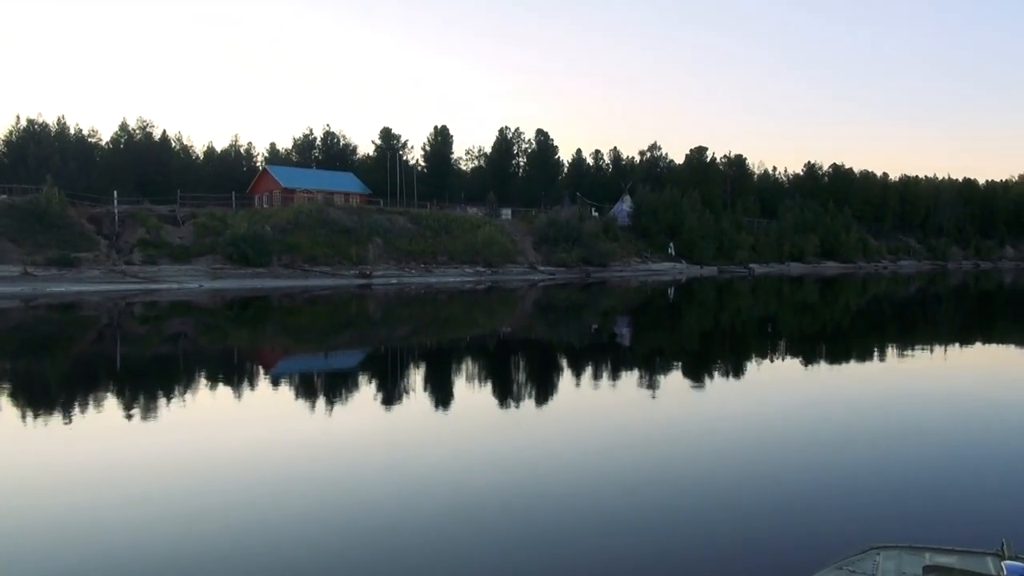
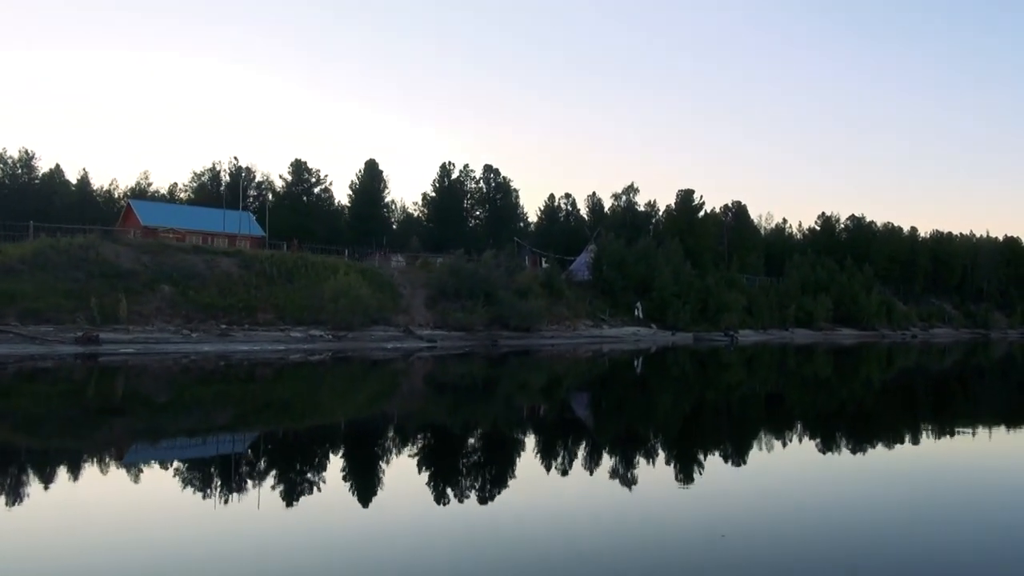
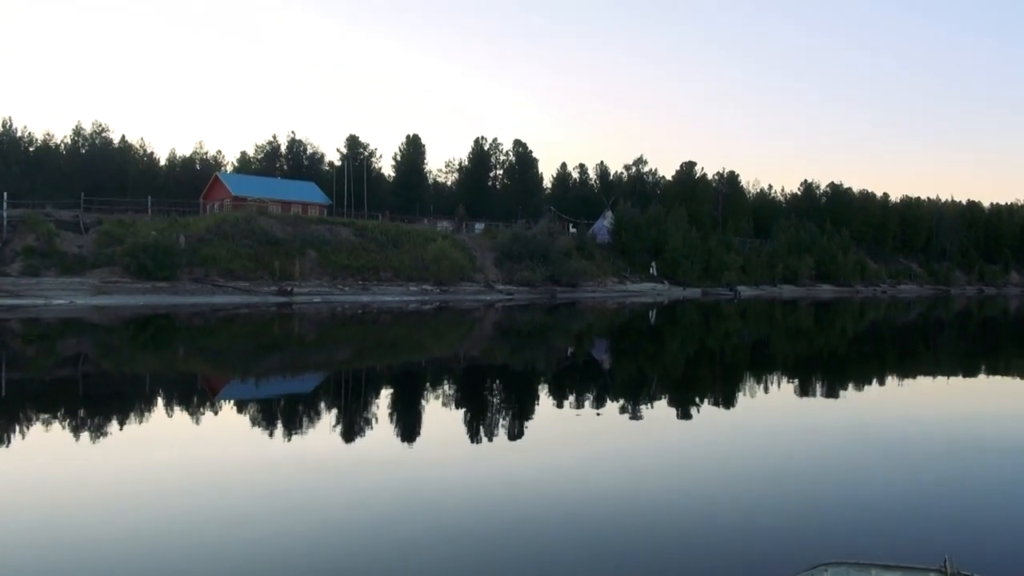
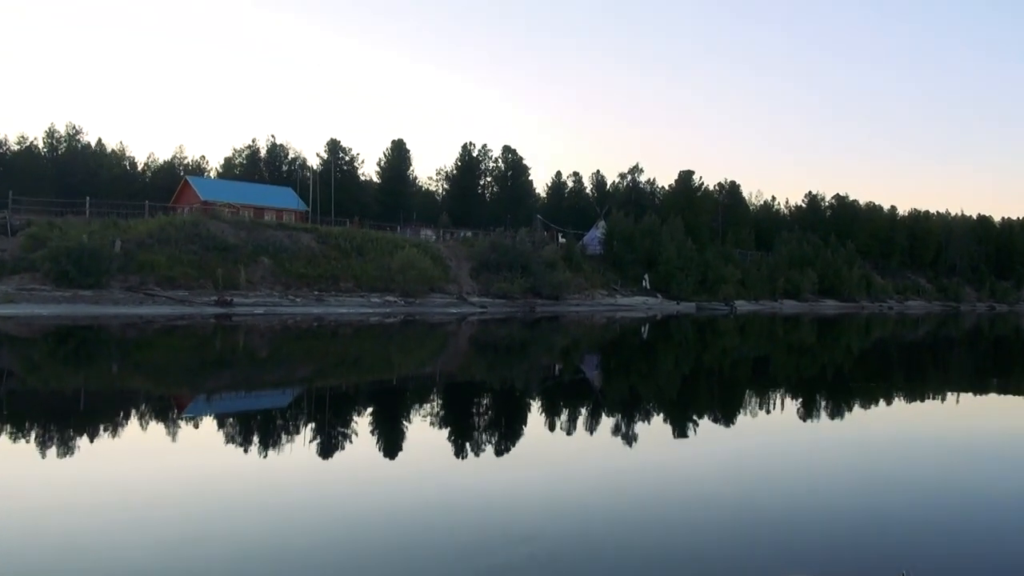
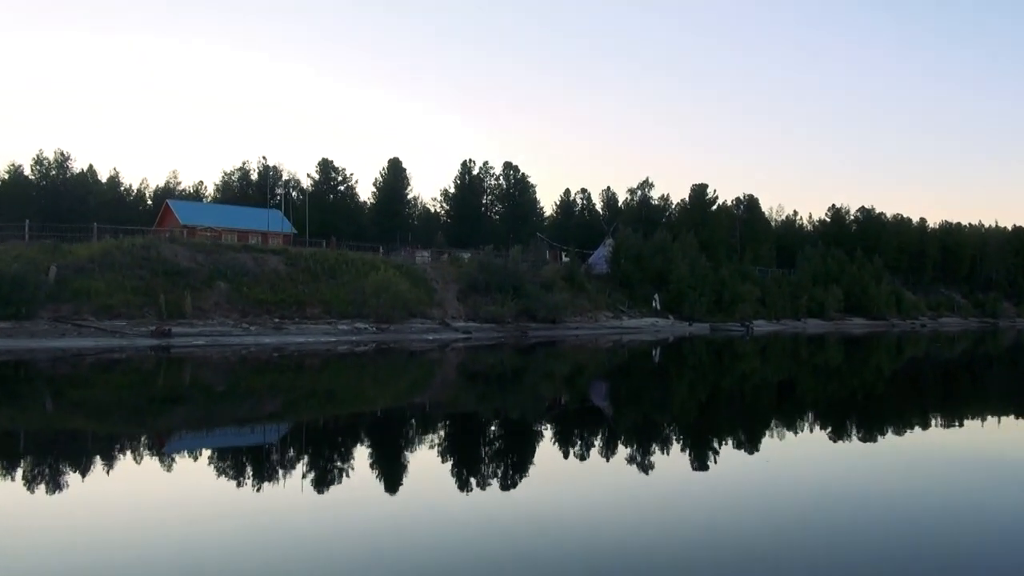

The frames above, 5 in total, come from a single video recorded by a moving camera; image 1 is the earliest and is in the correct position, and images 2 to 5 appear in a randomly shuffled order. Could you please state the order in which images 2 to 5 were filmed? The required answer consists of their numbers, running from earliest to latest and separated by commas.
3, 4, 5, 2
